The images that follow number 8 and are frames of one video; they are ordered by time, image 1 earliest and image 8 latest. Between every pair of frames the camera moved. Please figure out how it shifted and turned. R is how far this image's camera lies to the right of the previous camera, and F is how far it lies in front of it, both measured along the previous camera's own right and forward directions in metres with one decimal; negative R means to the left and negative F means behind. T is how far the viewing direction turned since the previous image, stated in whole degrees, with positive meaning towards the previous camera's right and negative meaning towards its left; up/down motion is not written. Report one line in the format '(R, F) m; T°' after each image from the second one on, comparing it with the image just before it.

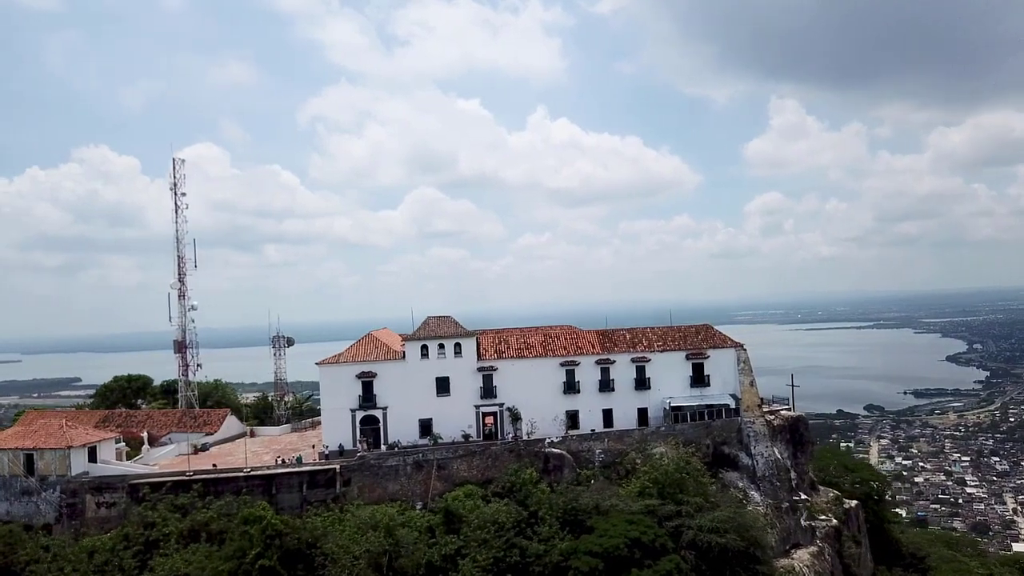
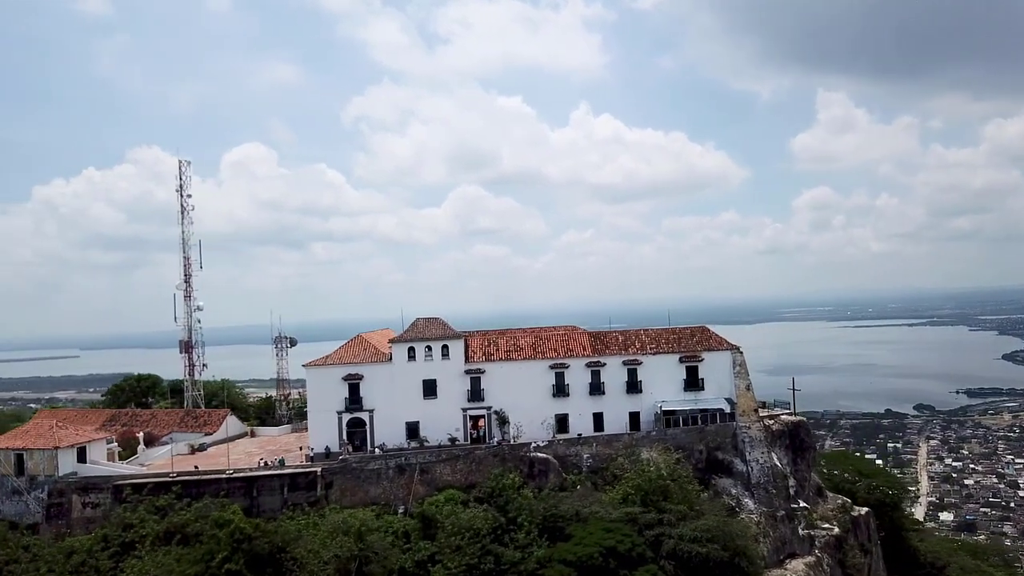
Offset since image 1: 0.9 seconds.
(+2.3, +0.6) m; -3°
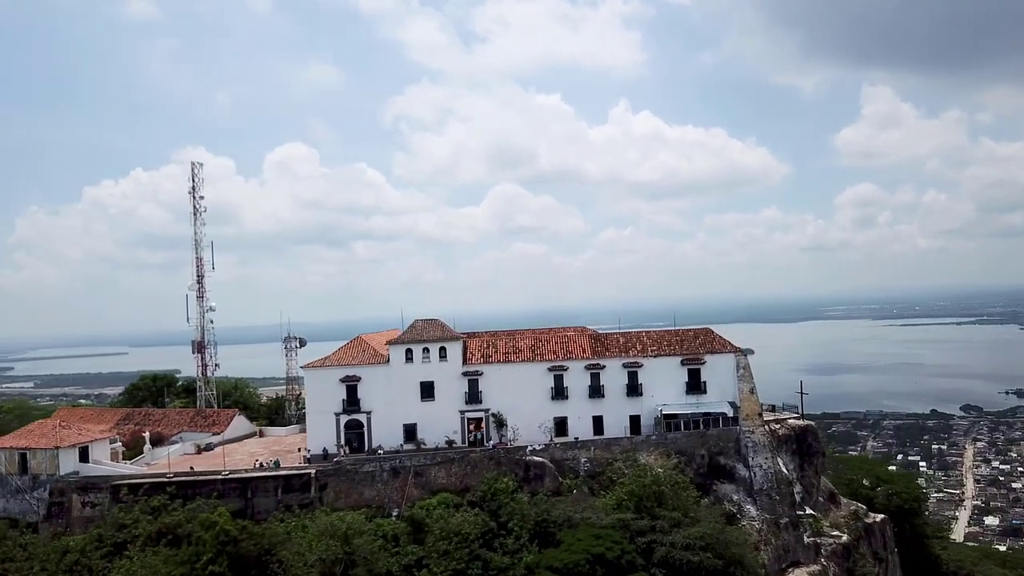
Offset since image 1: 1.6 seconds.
(+1.7, +0.4) m; -3°
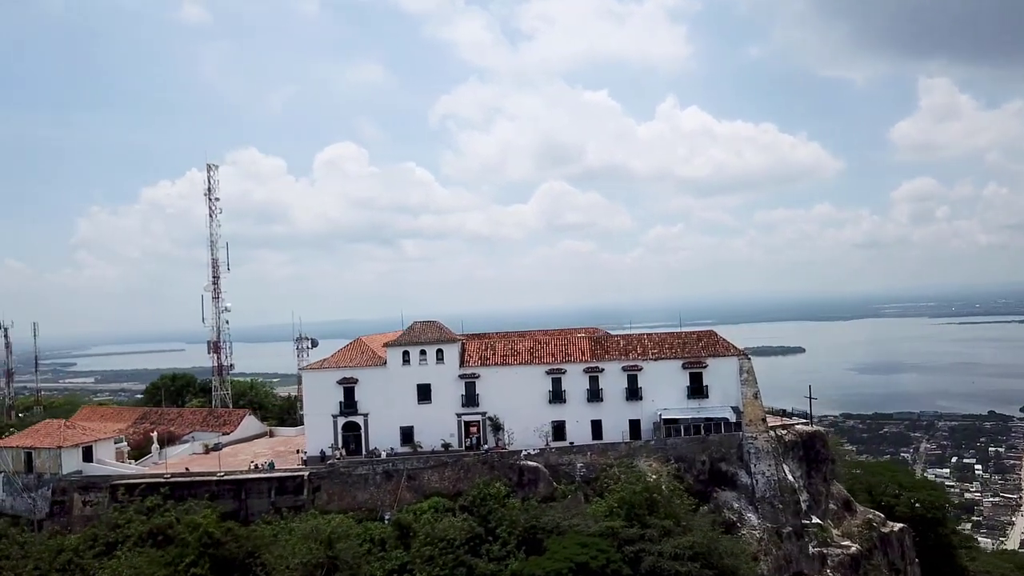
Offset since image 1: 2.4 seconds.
(+2.1, +0.5) m; -3°
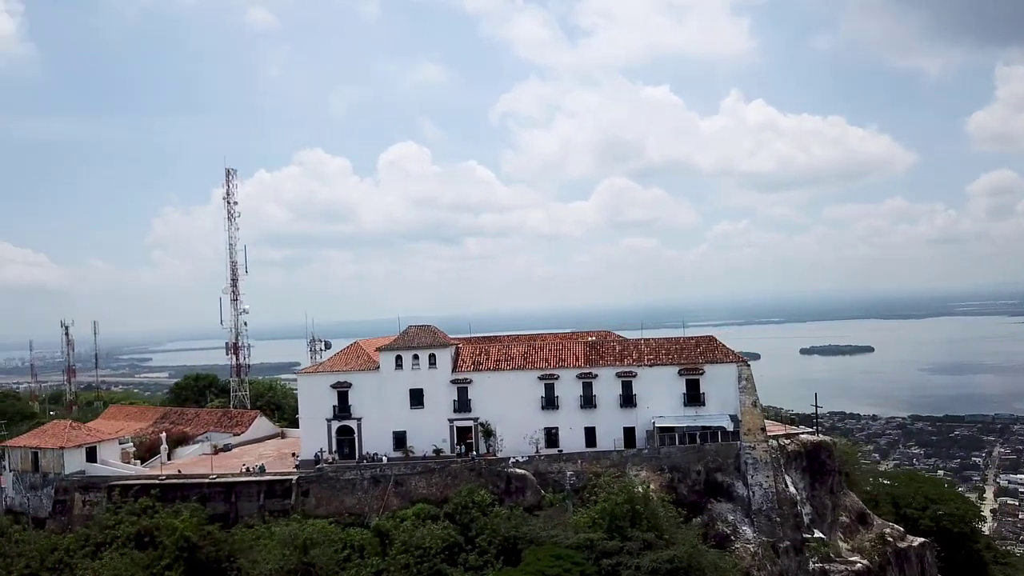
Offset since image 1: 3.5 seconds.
(+2.8, +0.6) m; -4°
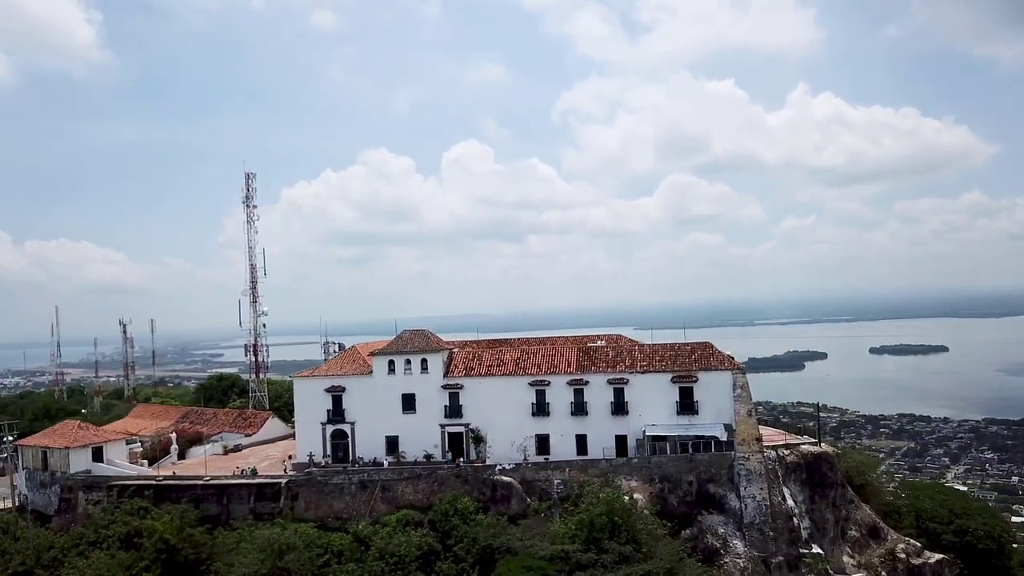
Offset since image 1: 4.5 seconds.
(+2.8, +0.5) m; -4°
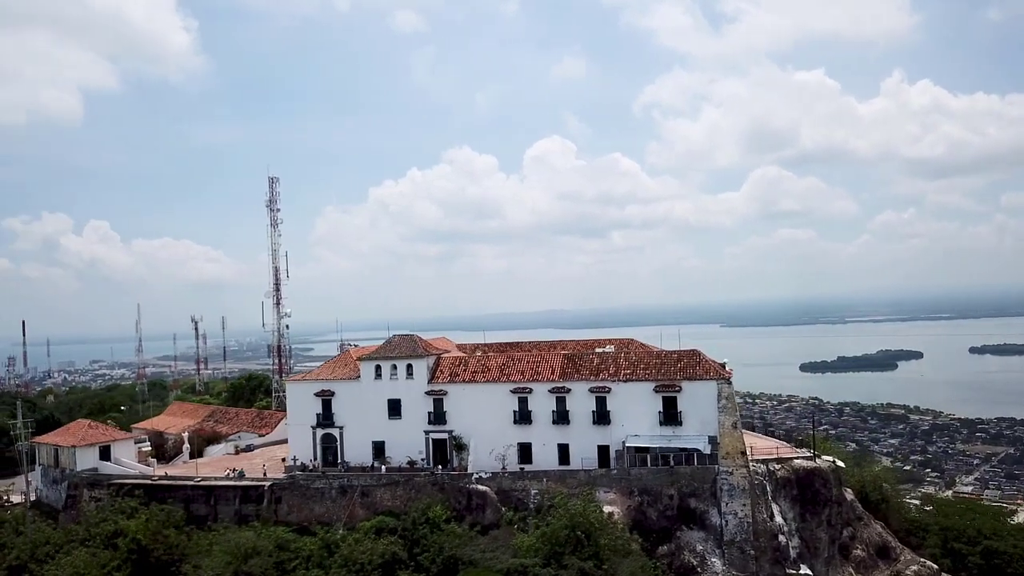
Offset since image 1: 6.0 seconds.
(+3.9, +0.7) m; -6°
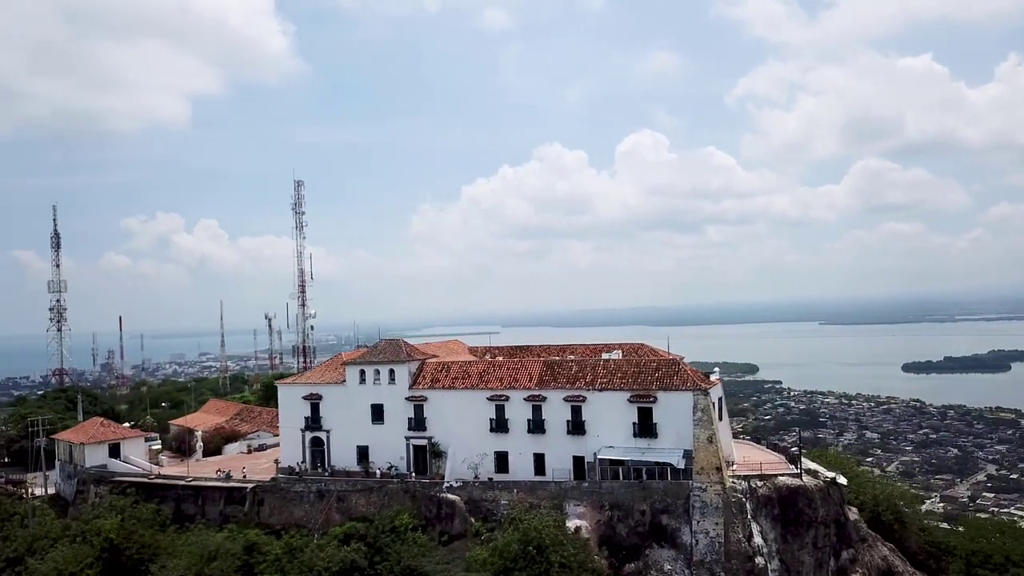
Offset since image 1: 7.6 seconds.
(+4.4, +0.9) m; -6°
